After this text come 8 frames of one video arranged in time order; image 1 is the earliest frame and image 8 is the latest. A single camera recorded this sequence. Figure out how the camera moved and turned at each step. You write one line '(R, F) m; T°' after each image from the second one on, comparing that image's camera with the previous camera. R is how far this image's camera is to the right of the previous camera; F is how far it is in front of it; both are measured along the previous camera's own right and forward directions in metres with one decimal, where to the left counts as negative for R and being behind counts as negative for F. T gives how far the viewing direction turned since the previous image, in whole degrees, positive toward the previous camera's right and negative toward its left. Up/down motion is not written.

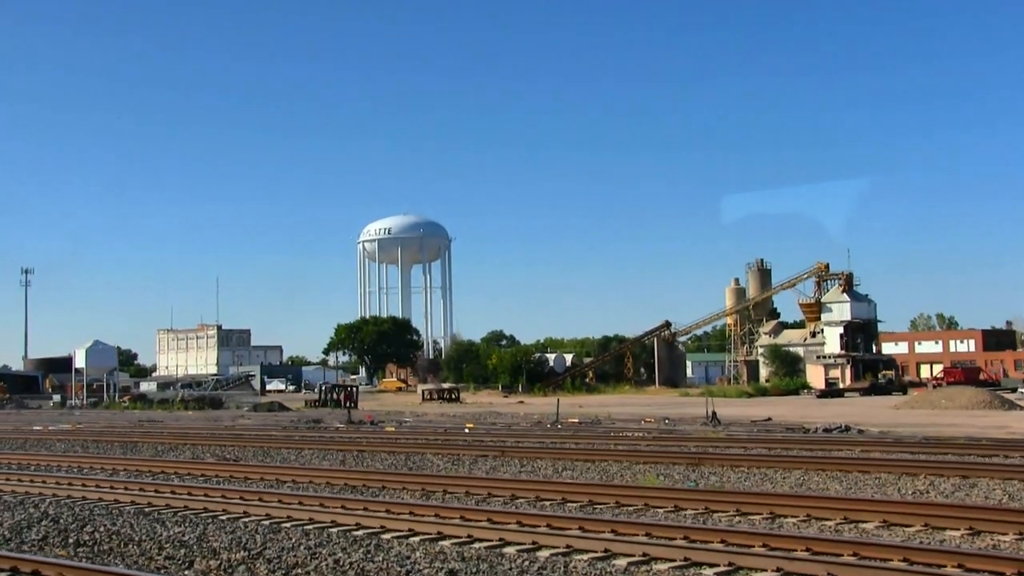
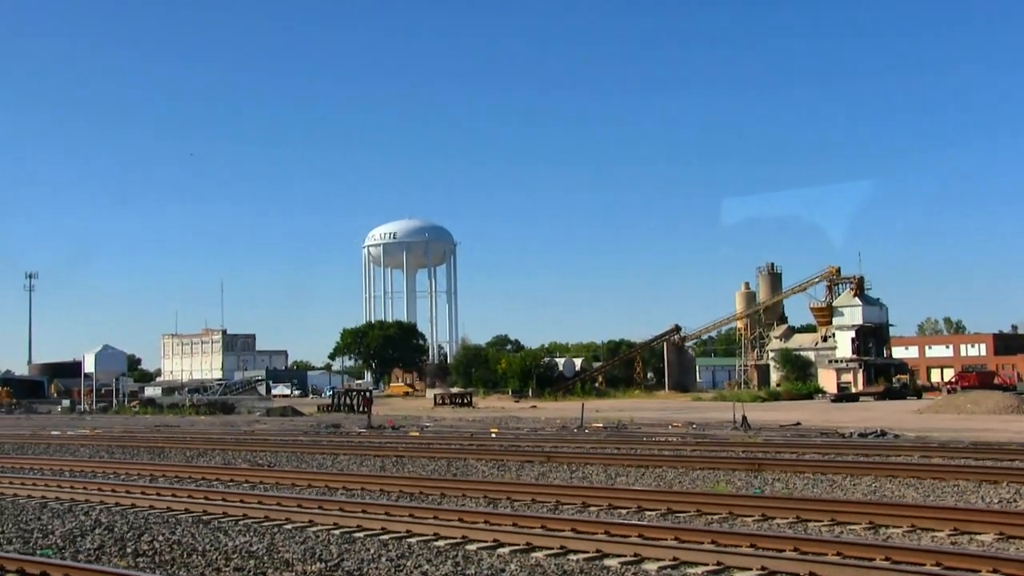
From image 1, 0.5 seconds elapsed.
(-0.9, +0.5) m; 0°
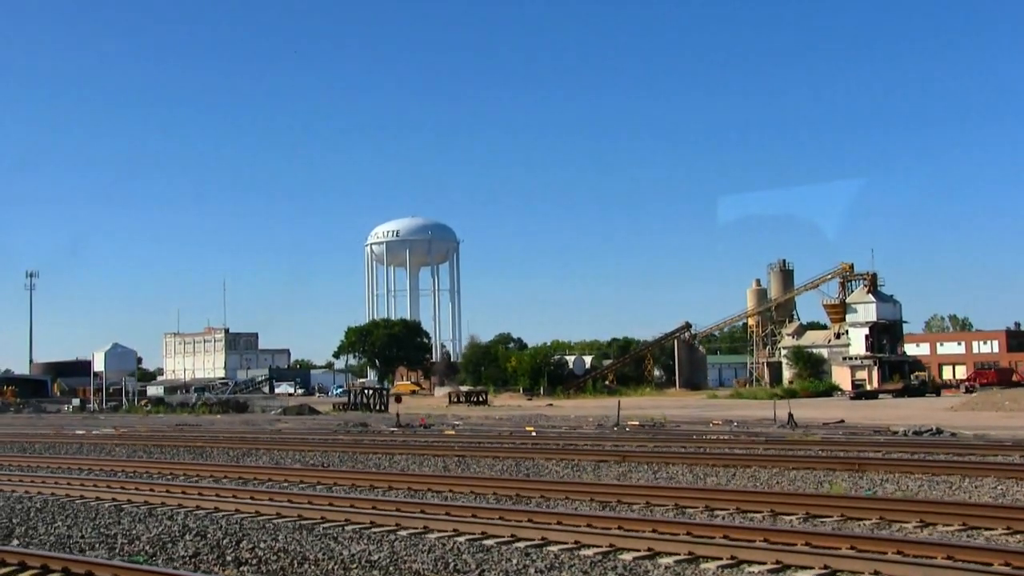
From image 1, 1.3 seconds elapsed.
(-1.5, +1.0) m; 0°
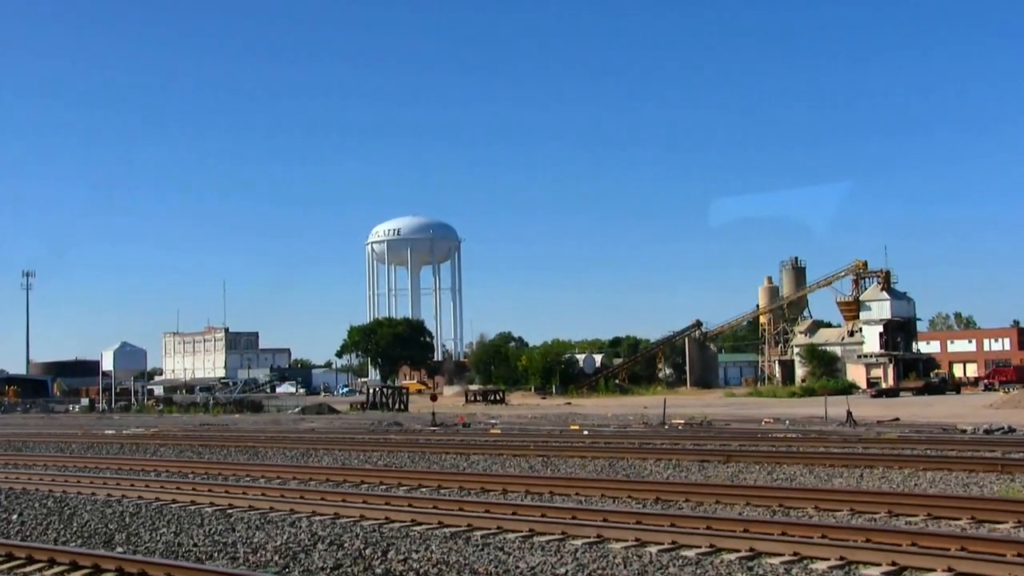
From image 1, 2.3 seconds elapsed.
(-2.0, +1.3) m; 0°
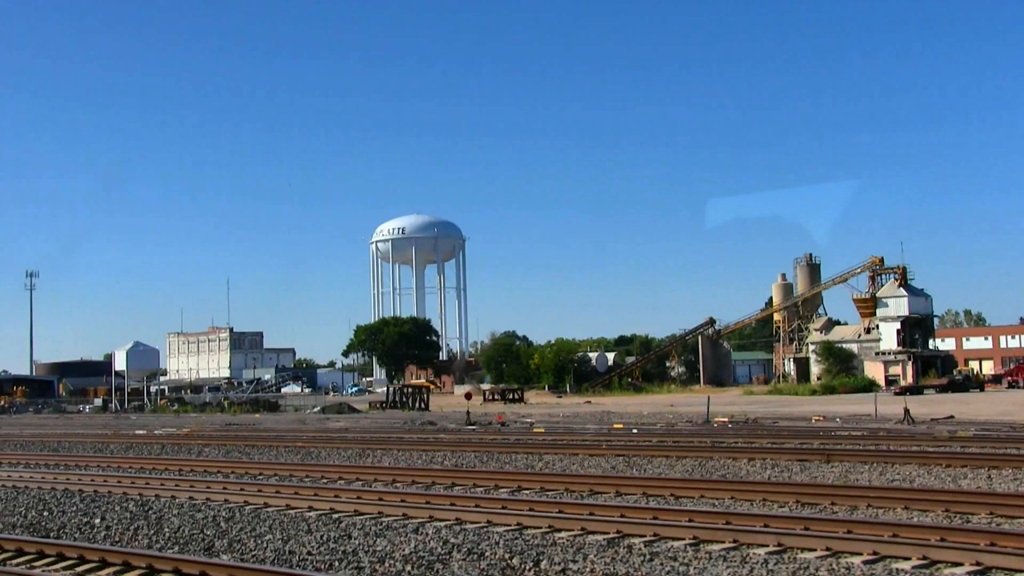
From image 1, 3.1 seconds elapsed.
(-1.6, +1.1) m; 0°
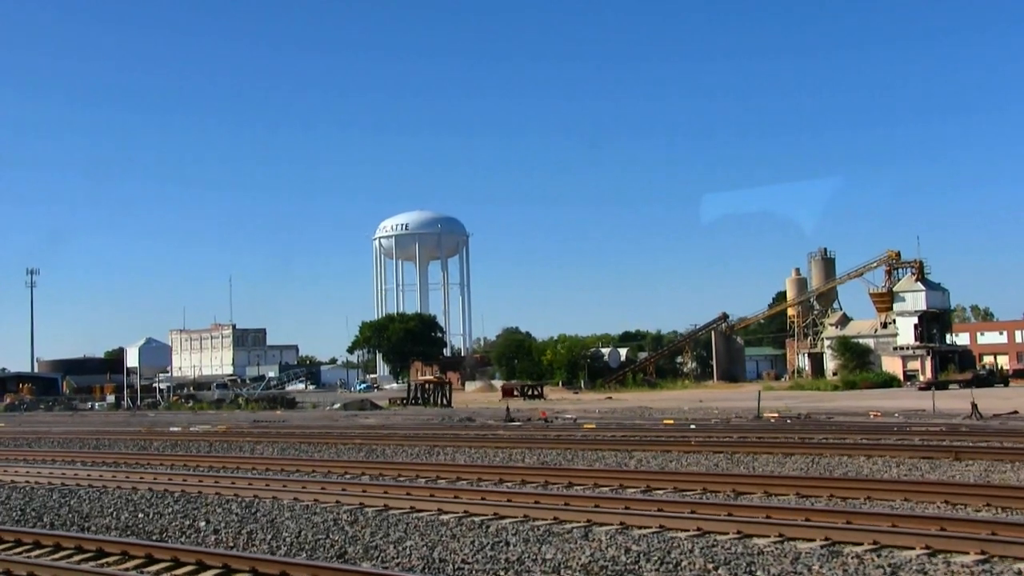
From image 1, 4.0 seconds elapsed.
(-1.9, +1.2) m; 0°
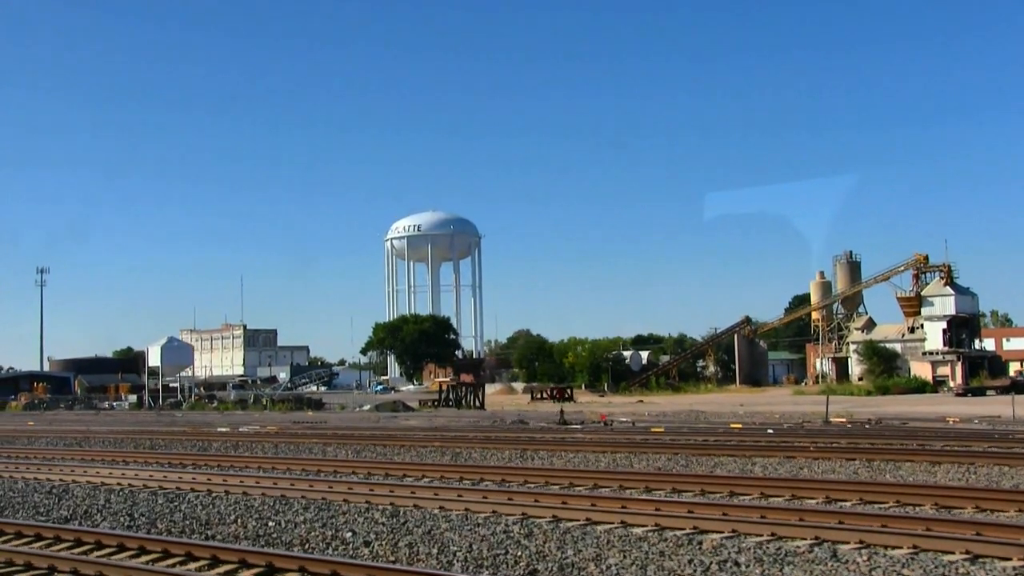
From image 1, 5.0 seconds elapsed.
(-2.1, +1.4) m; 0°
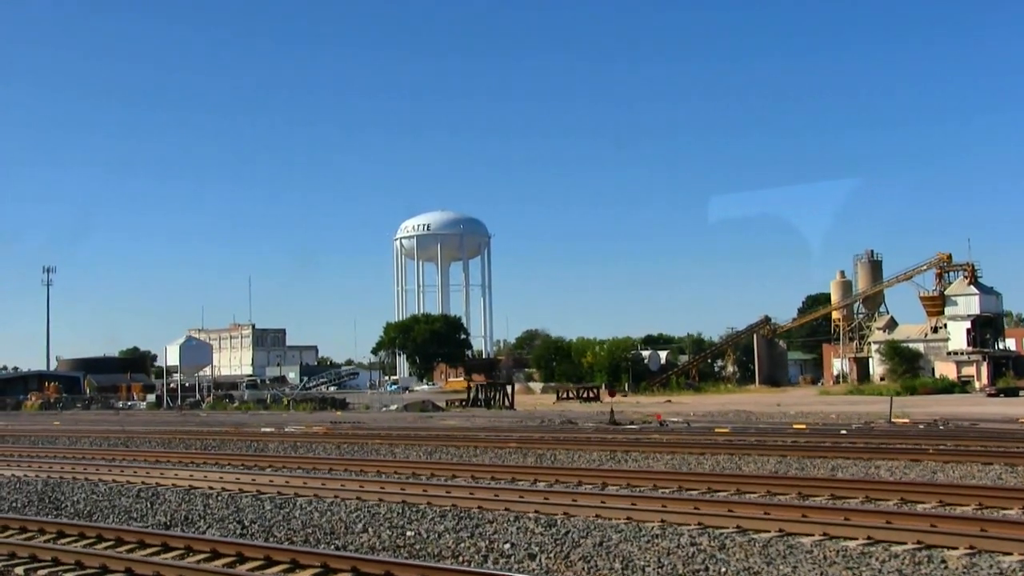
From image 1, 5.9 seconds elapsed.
(-1.9, +1.2) m; 0°
